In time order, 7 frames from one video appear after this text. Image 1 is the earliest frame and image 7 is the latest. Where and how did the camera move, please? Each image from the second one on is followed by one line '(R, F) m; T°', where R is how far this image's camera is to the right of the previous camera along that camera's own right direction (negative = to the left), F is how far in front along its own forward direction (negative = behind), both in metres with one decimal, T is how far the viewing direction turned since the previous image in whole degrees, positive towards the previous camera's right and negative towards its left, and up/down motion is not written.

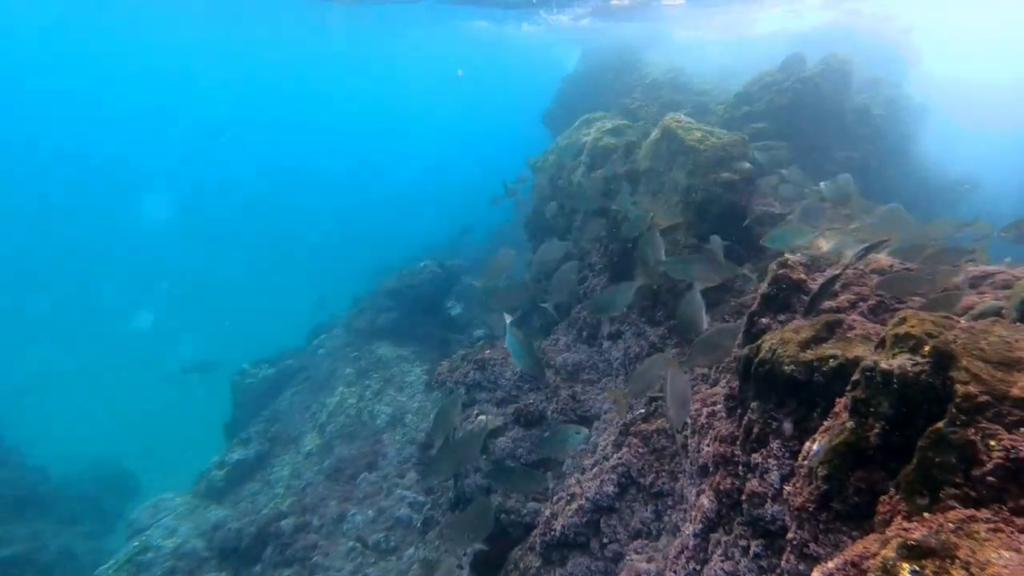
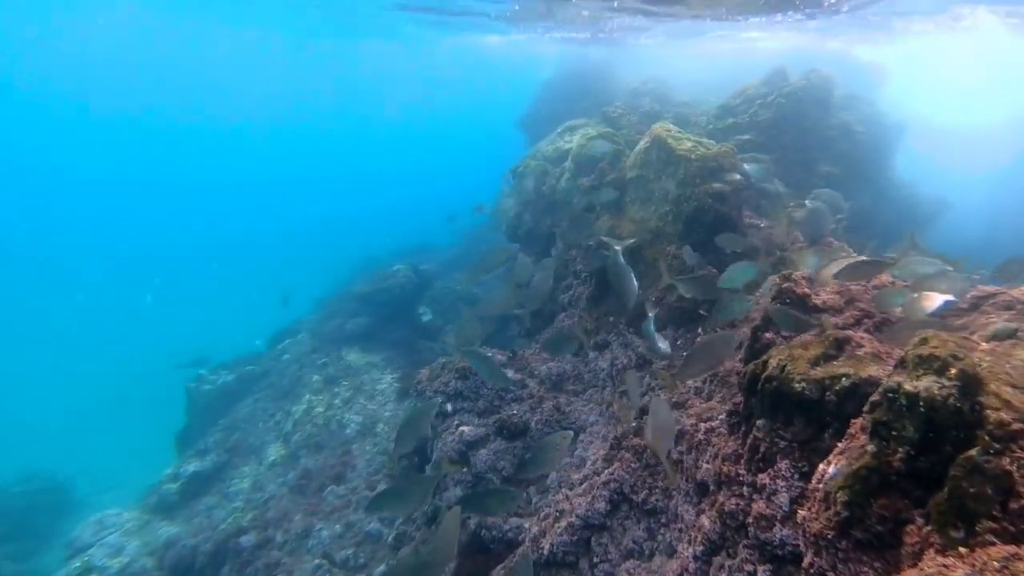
(-0.3, +0.3) m; +4°
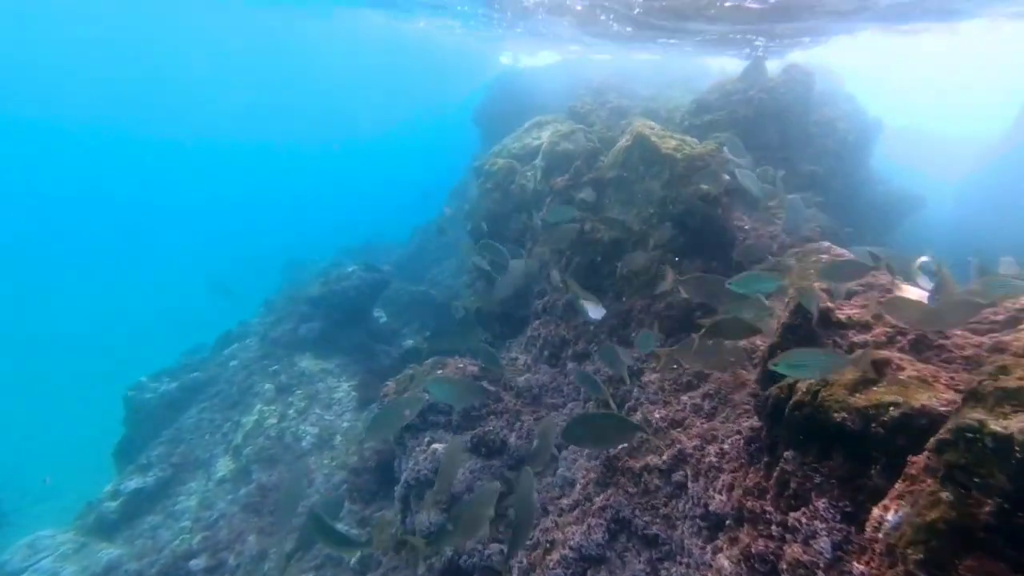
(-0.4, +0.6) m; +5°
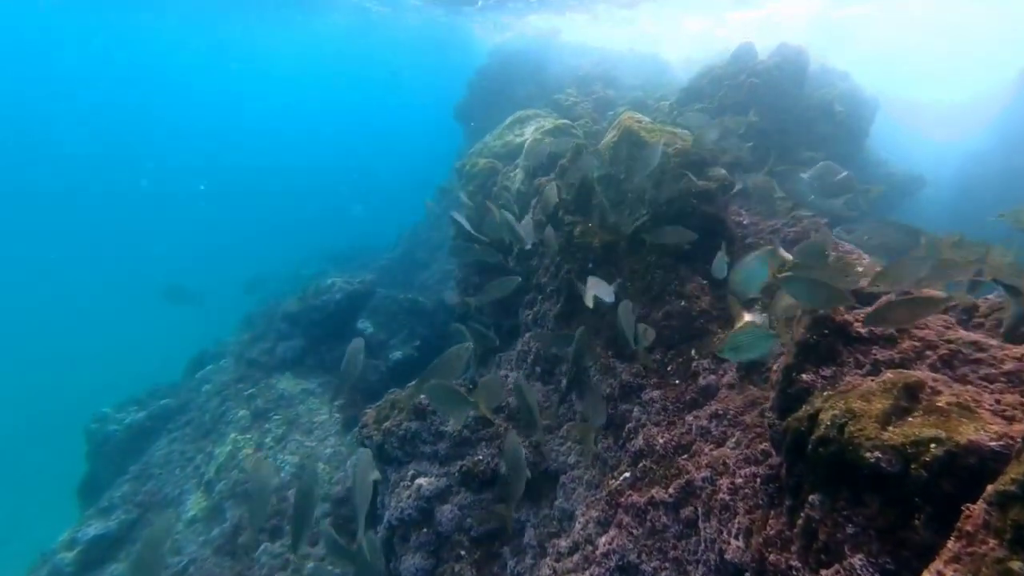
(+0.1, +0.5) m; 0°
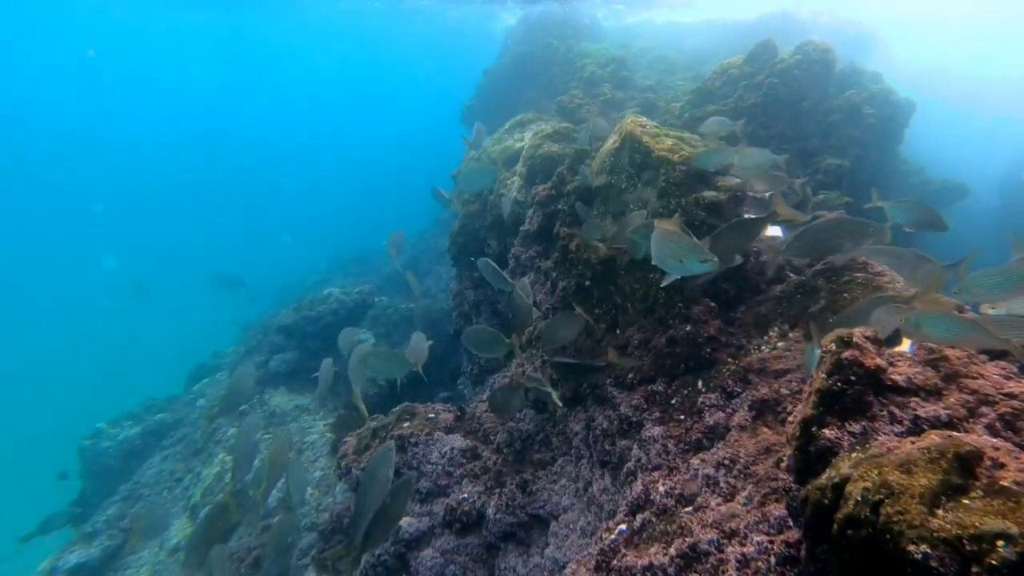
(+0.3, +0.6) m; -2°
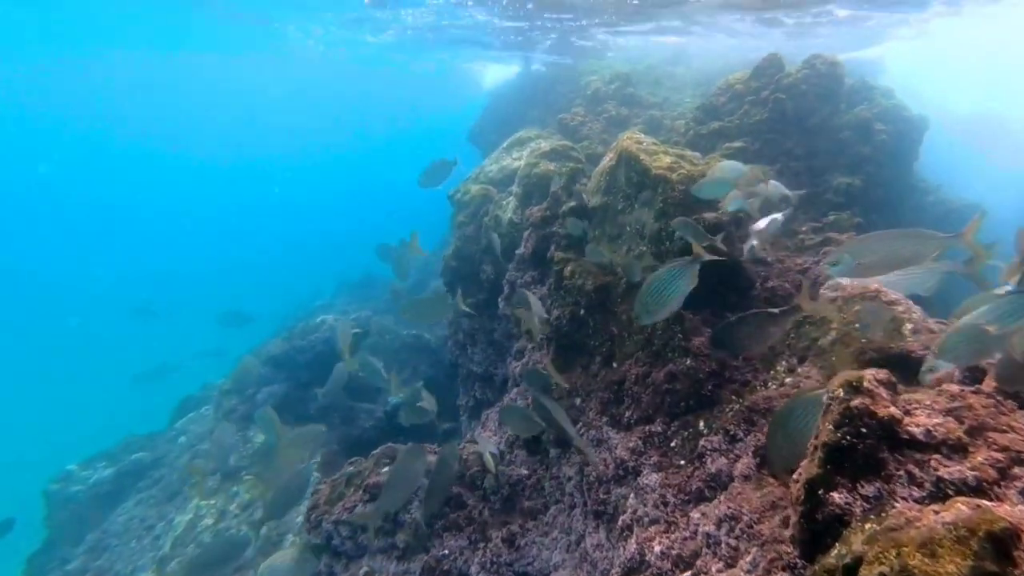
(+0.3, +0.4) m; -2°
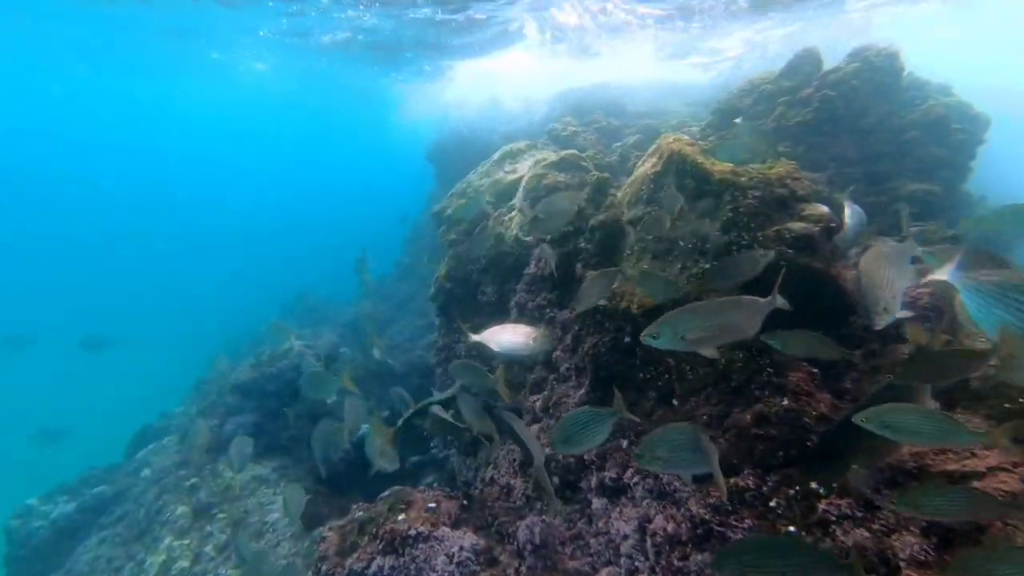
(-0.8, +1.0) m; +5°
